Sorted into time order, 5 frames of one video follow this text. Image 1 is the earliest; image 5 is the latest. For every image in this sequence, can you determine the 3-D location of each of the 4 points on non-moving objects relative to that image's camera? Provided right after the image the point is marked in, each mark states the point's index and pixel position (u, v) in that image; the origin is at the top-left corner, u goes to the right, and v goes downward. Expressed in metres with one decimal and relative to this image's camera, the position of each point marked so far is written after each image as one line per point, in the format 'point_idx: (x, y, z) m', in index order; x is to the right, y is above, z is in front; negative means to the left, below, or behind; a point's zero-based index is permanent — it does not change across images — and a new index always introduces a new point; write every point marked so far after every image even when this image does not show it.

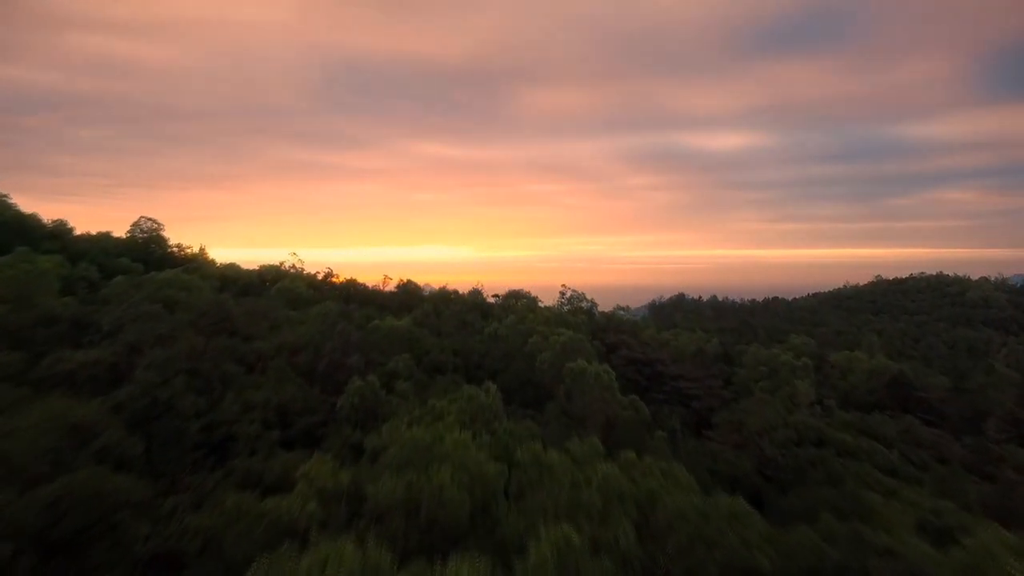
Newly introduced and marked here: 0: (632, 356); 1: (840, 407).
0: (+1.6, -0.9, +14.5) m
1: (+3.8, -1.4, +12.6) m
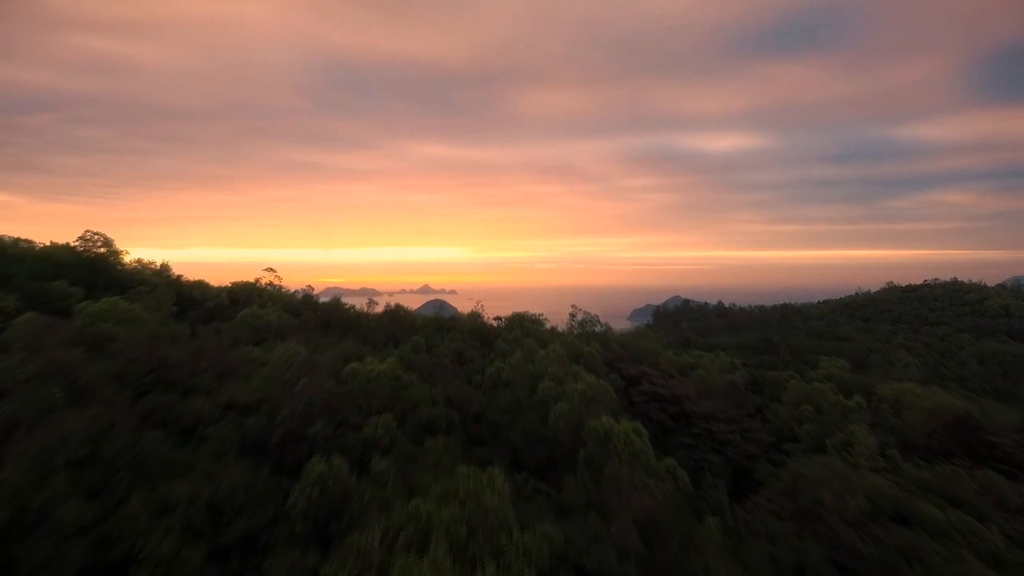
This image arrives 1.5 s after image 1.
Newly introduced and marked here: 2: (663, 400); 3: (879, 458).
0: (+1.6, -1.2, +12.6) m
1: (+3.8, -1.6, +10.7) m
2: (+1.7, -1.3, +12.4) m
3: (+3.4, -1.6, +10.2) m
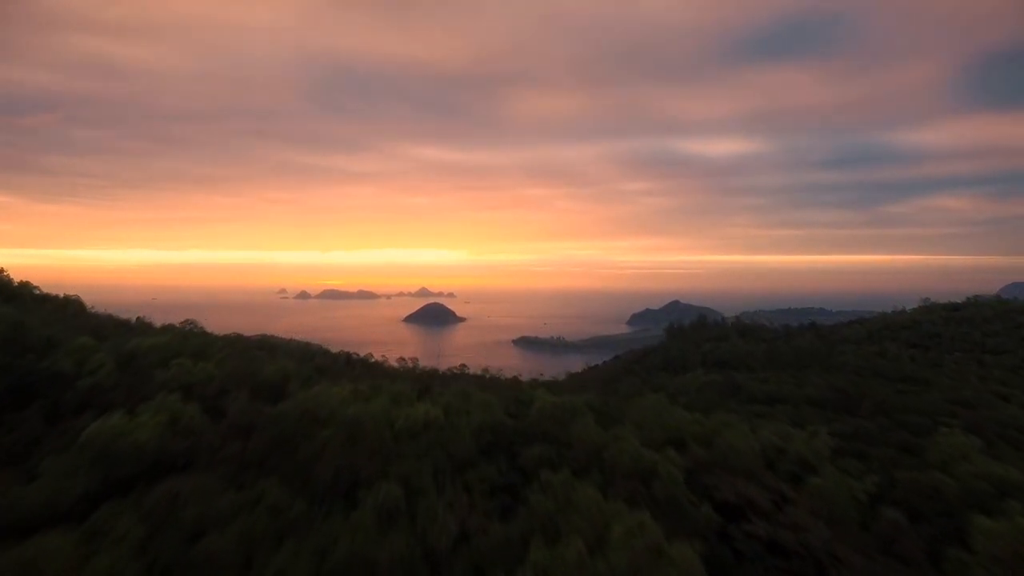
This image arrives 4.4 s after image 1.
0: (+1.9, -1.8, +7.9) m
1: (+4.1, -2.3, +6.0) m
2: (+1.9, -1.9, +7.8) m
3: (+3.6, -2.2, +5.5) m
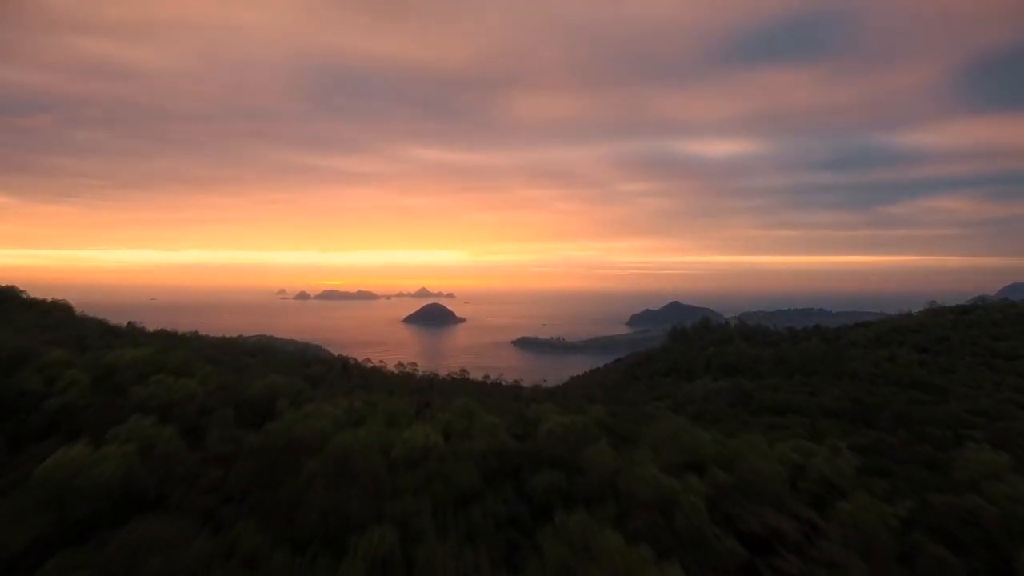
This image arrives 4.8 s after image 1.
0: (+1.8, -1.6, +8.9) m
1: (+4.0, -2.0, +7.0) m
2: (+1.9, -1.7, +8.7) m
3: (+3.6, -2.0, +6.5) m
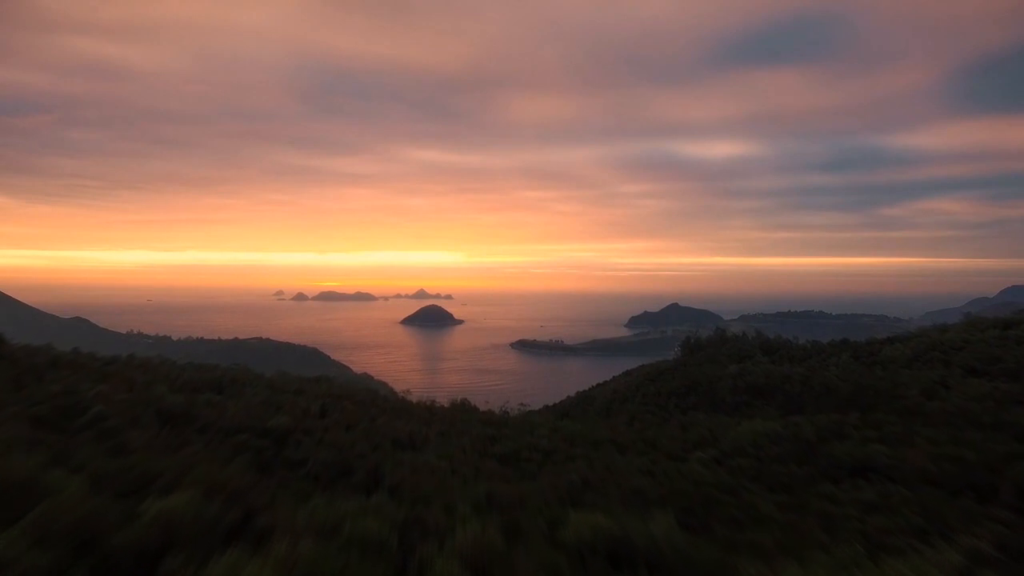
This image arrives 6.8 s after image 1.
0: (+2.0, -1.9, +5.8) m
1: (+4.2, -2.4, +3.9) m
2: (+2.1, -2.0, +5.7) m
3: (+3.8, -2.3, +3.4) m
